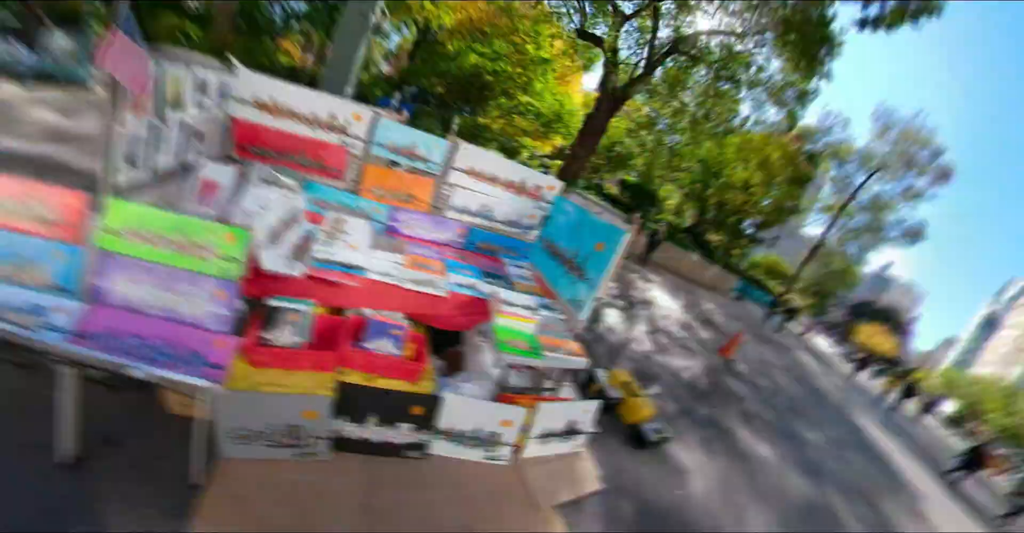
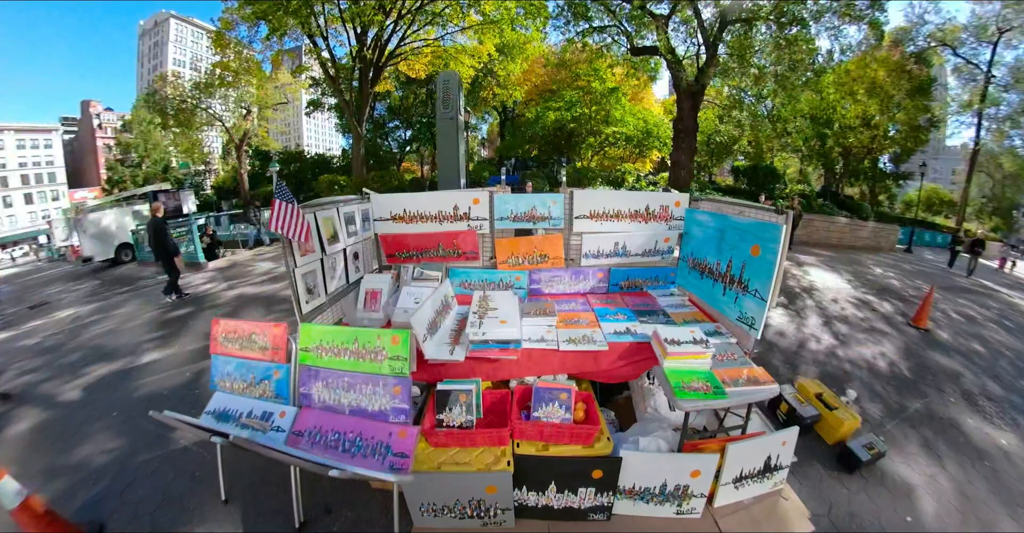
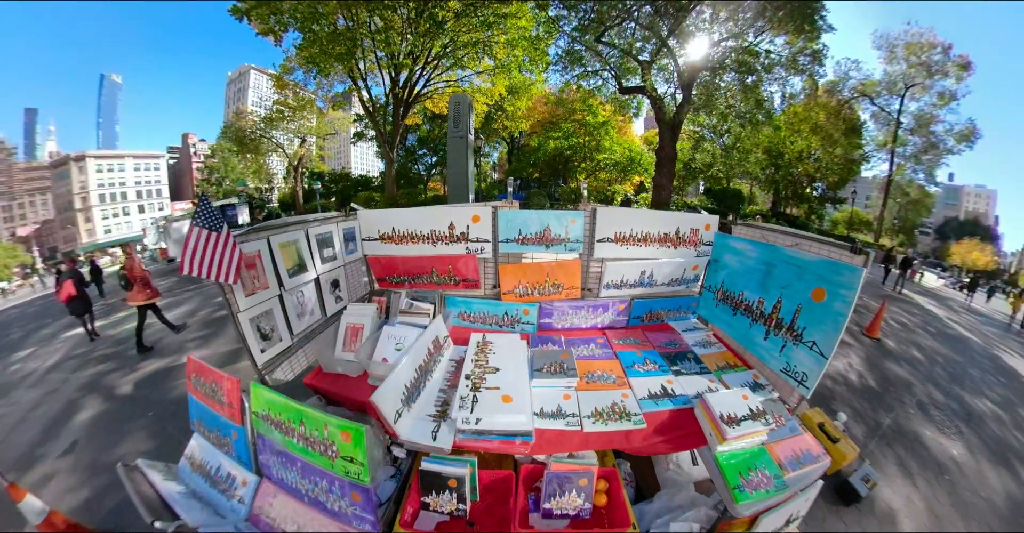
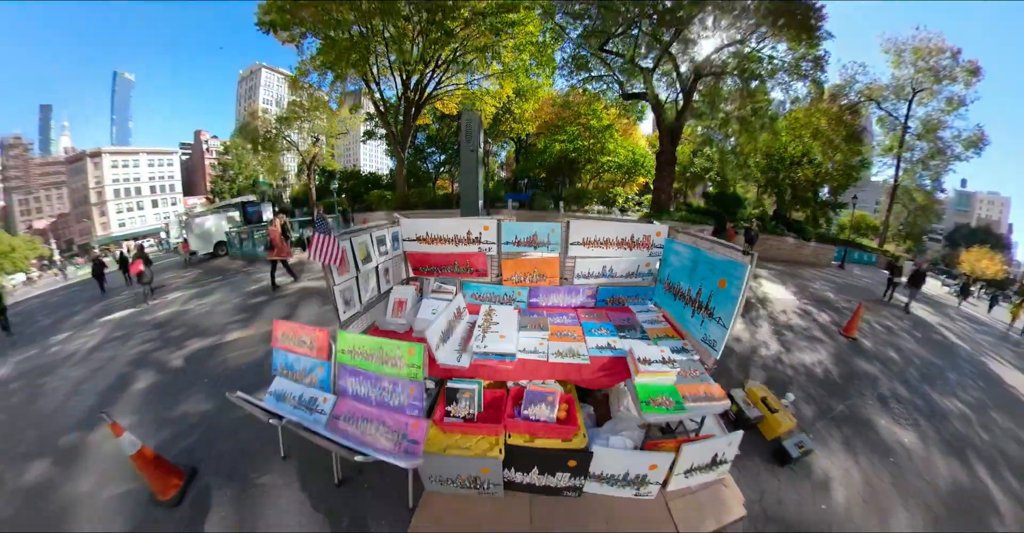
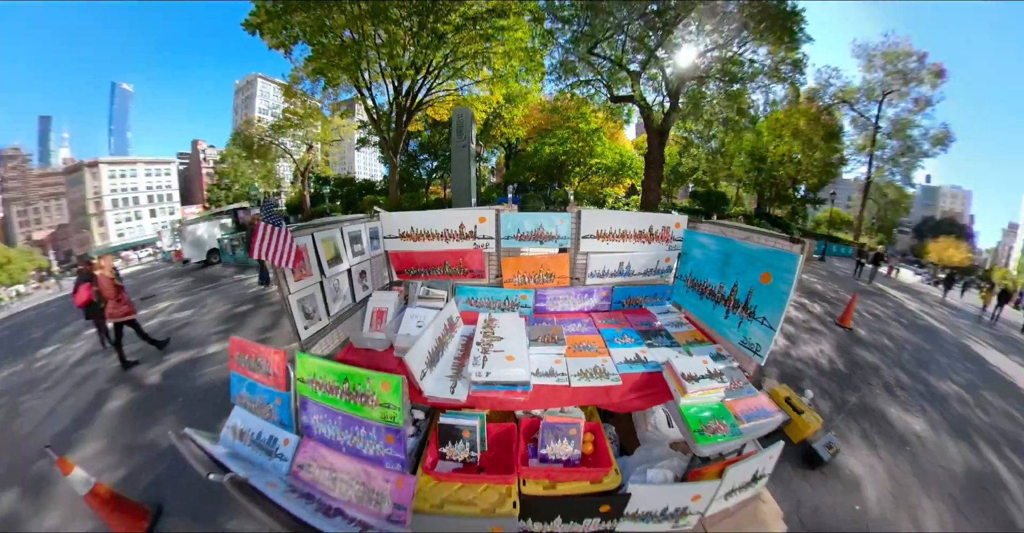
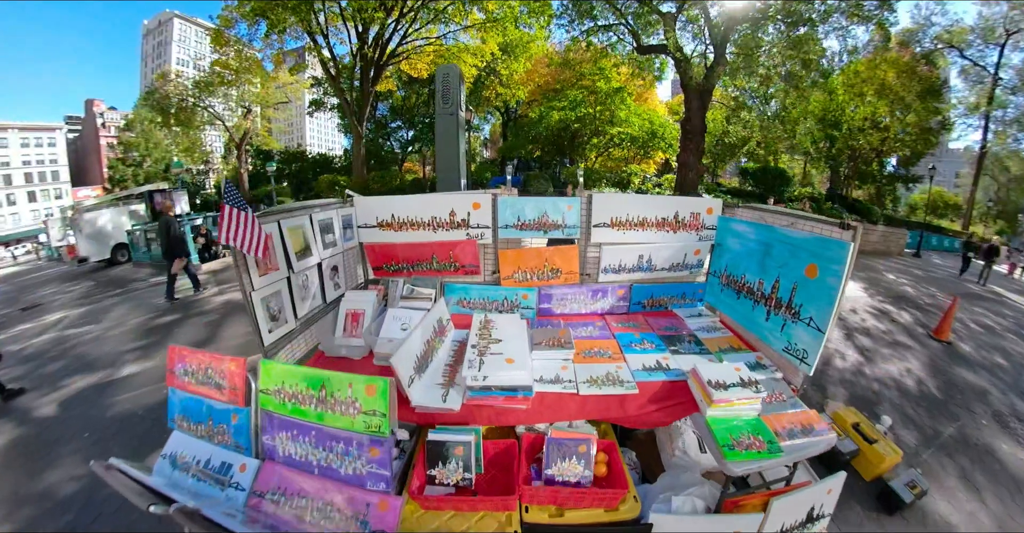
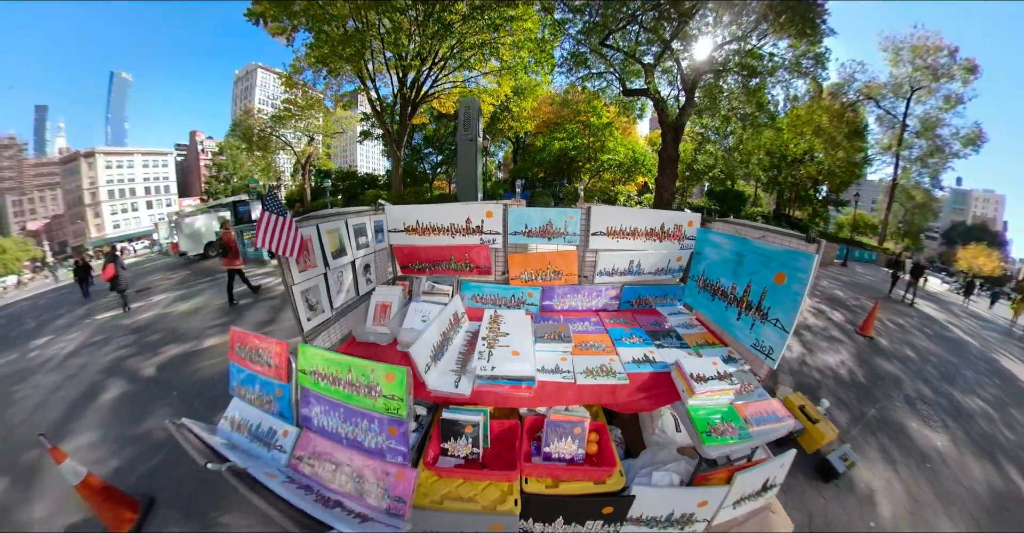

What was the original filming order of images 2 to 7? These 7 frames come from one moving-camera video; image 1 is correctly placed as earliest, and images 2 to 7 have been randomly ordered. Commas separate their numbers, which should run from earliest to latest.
2, 6, 5, 3, 7, 4
